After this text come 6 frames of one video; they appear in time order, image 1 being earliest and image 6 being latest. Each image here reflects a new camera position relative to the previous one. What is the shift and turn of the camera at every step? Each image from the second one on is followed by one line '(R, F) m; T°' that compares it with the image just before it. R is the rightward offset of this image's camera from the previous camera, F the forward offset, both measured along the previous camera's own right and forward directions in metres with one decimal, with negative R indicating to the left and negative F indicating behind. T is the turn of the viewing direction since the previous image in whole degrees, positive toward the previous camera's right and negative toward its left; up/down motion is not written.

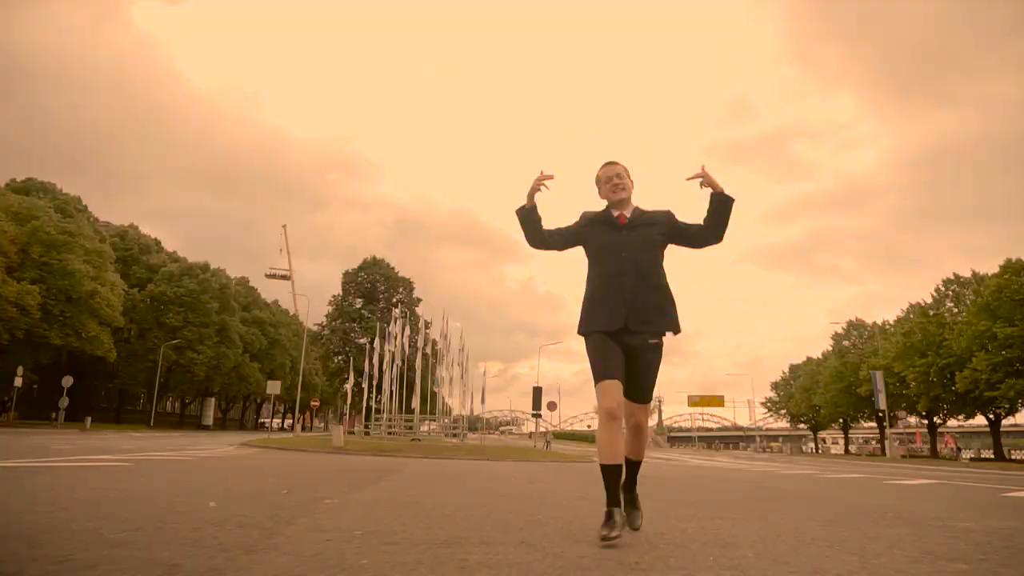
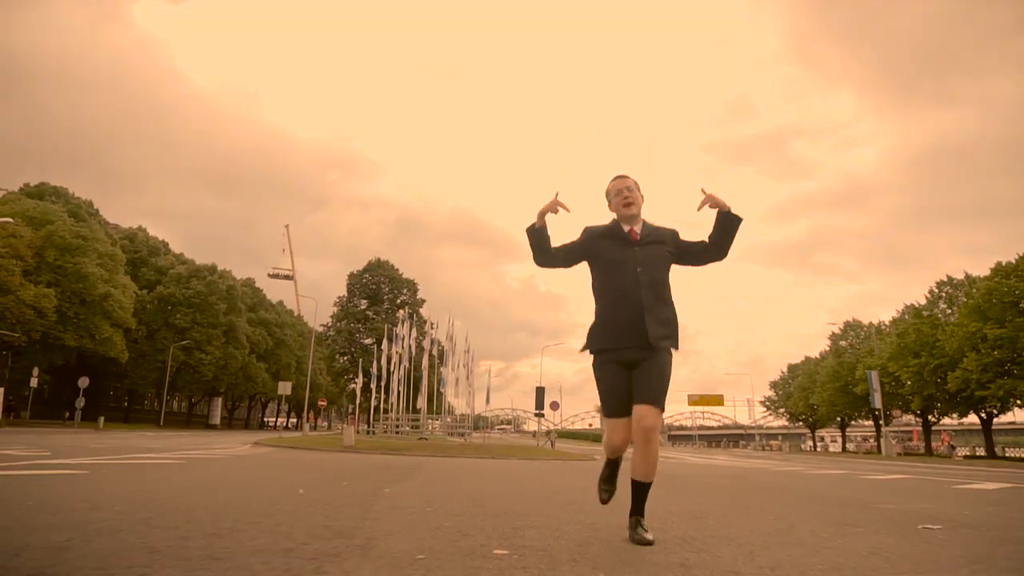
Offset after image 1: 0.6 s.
(-0.1, -0.7) m; 0°
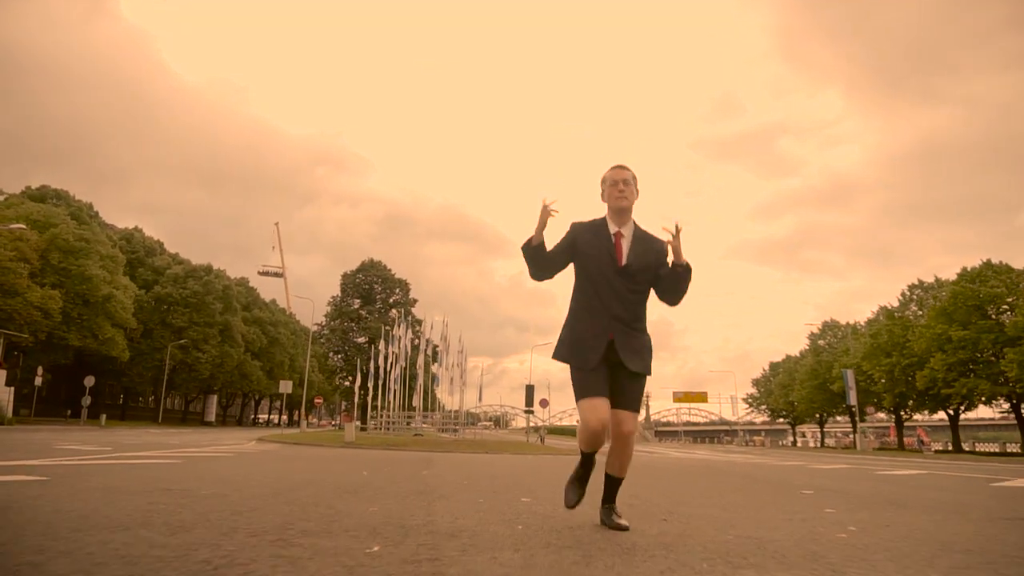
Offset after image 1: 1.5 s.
(-0.1, -1.1) m; +1°
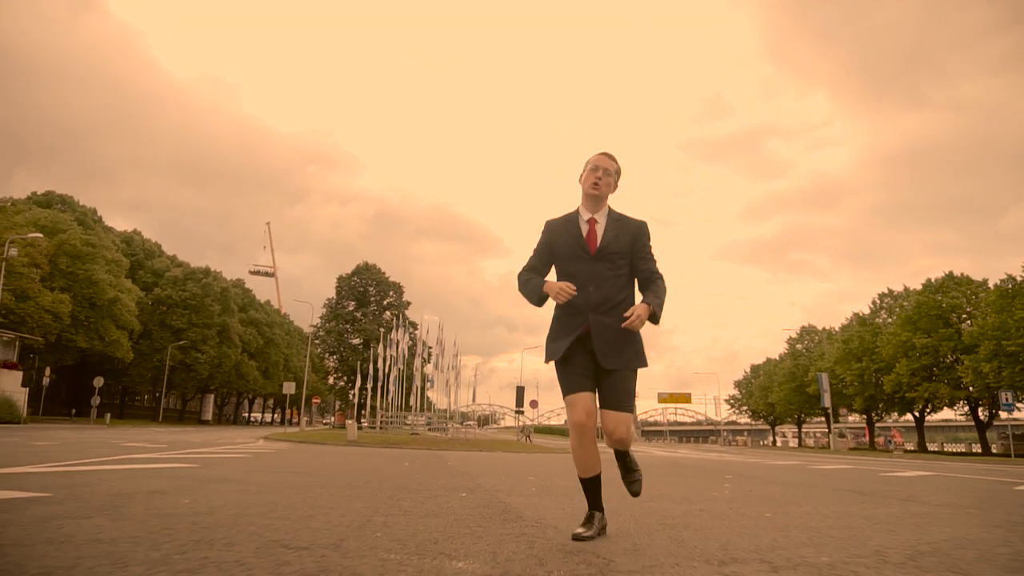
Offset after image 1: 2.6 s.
(-0.1, -1.4) m; +1°
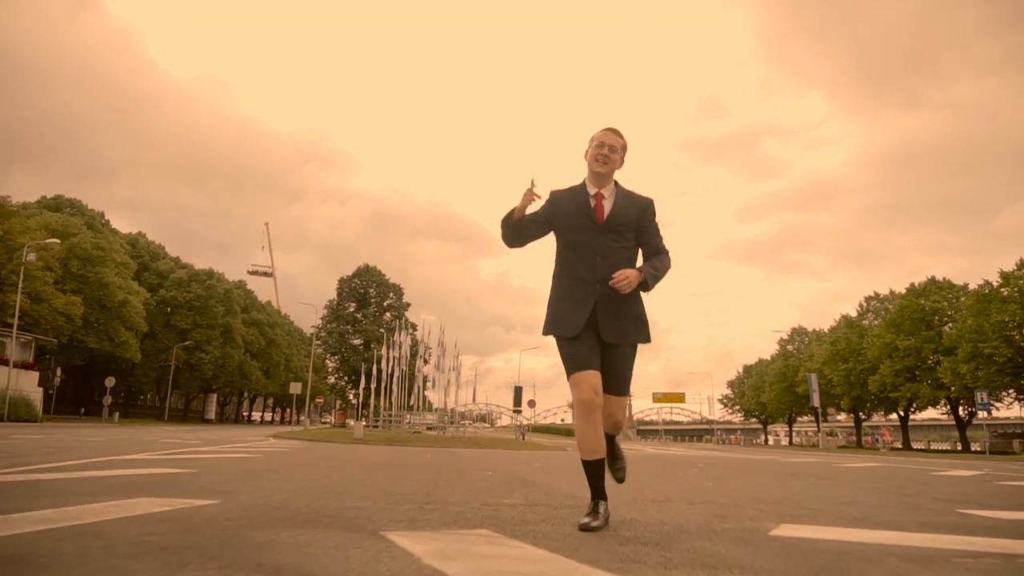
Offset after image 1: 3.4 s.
(-0.1, -1.0) m; 0°
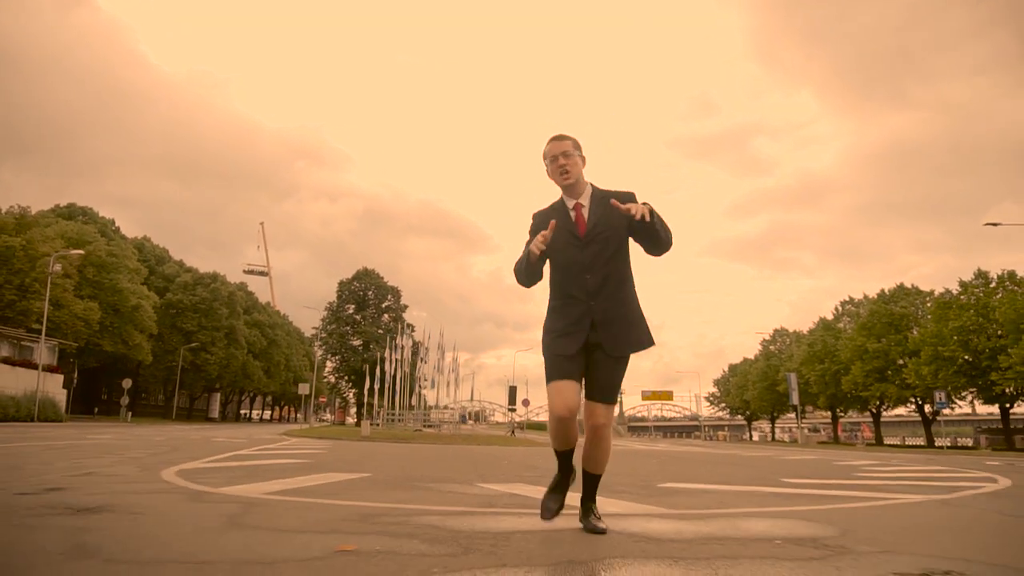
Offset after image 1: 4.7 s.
(-0.1, -1.7) m; +1°
